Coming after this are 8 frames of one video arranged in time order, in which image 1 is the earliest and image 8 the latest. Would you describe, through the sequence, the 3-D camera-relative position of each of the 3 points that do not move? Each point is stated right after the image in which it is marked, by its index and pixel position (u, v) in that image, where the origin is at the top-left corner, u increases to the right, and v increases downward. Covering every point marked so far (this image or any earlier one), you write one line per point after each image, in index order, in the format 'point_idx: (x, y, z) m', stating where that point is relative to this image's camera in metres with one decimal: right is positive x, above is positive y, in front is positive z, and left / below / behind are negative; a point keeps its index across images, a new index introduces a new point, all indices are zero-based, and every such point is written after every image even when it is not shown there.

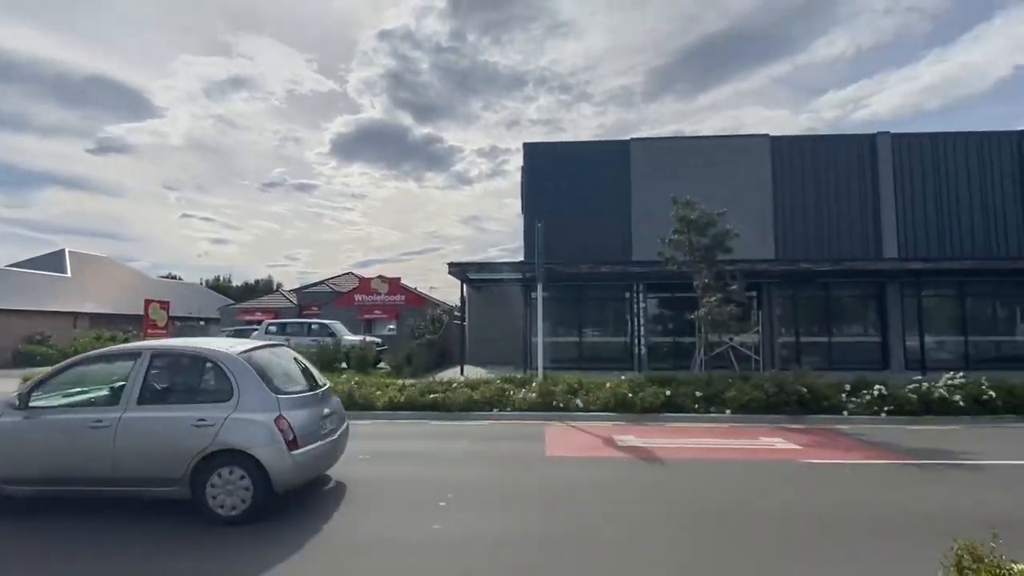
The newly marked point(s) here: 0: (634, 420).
0: (+2.8, -3.0, +12.4) m
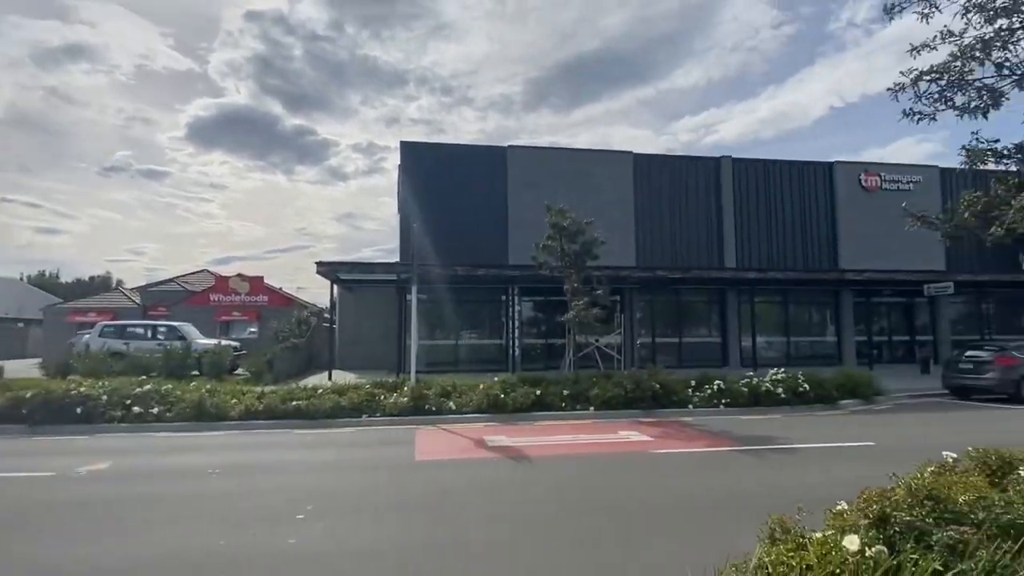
0: (-0.1, -3.0, +12.7) m
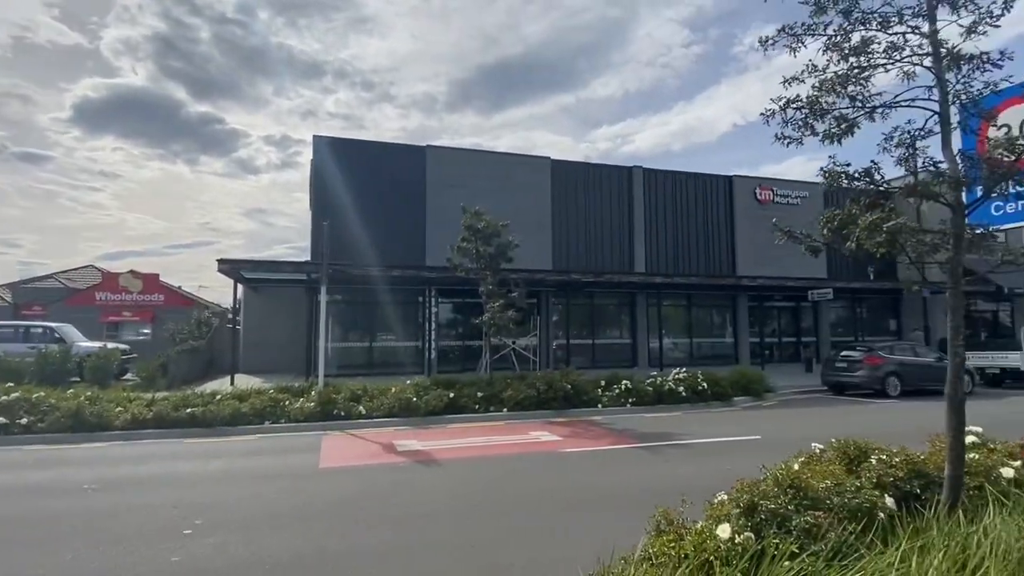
0: (-2.1, -3.1, +12.5) m
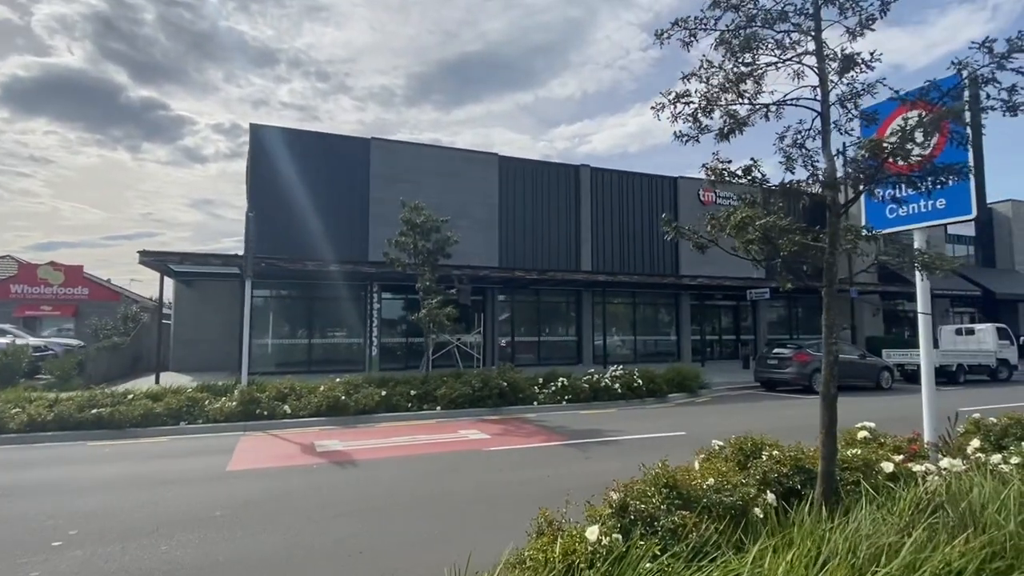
0: (-3.6, -3.0, +12.2) m
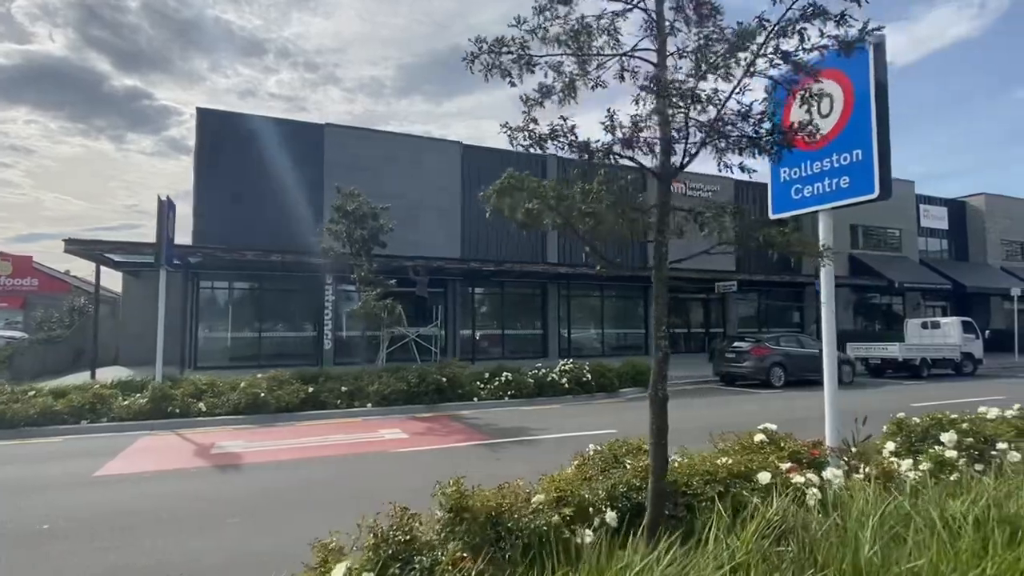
0: (-5.1, -2.8, +11.5) m
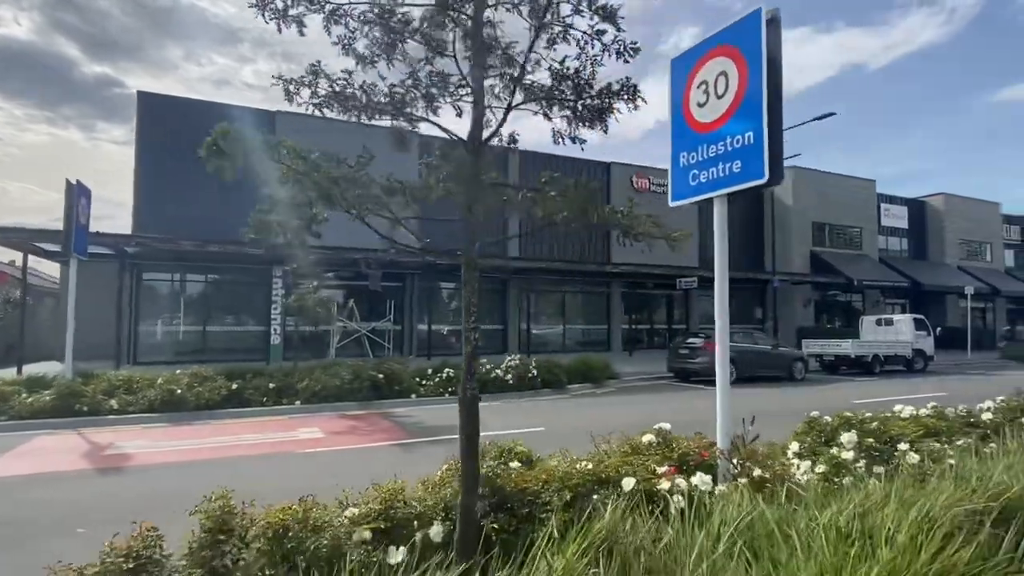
0: (-6.5, -2.6, +10.9) m
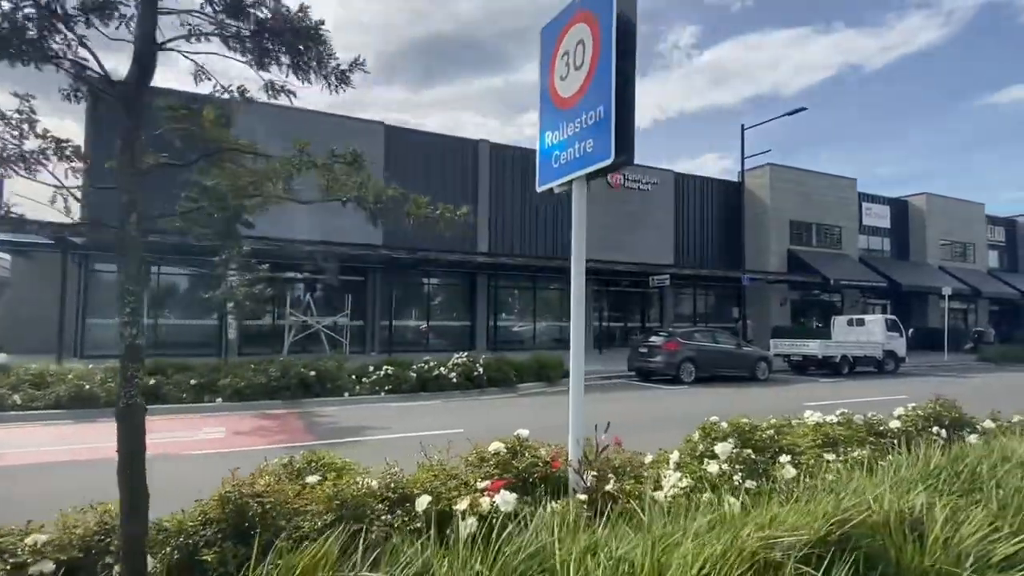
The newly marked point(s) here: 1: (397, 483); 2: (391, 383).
0: (-7.9, -2.4, +10.3) m
1: (-0.7, -1.3, +3.6) m
2: (-2.9, -2.3, +13.4) m
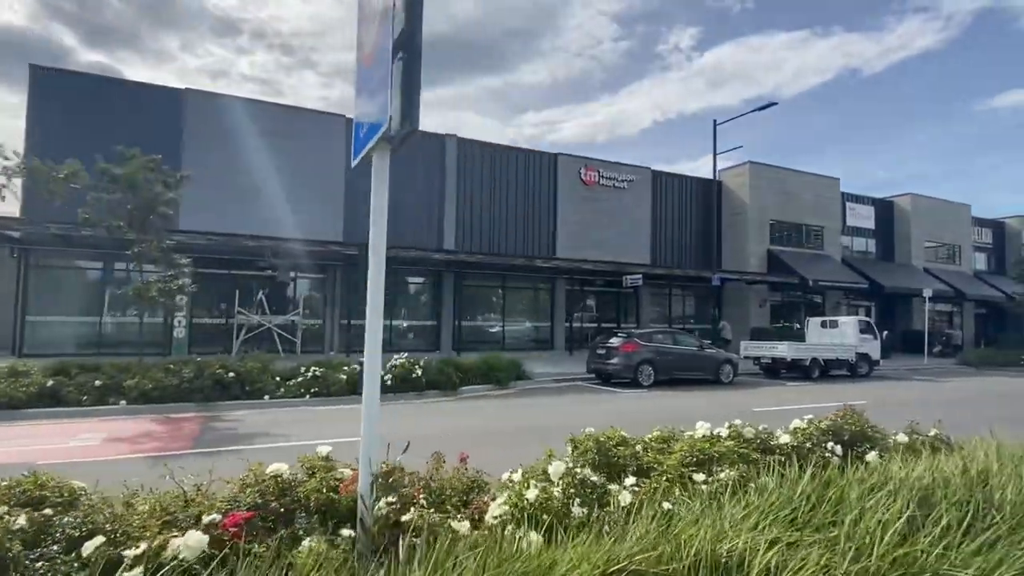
0: (-9.4, -2.3, +9.6) m
1: (-2.2, -1.2, +2.9) m
2: (-4.4, -2.2, +12.6) m
